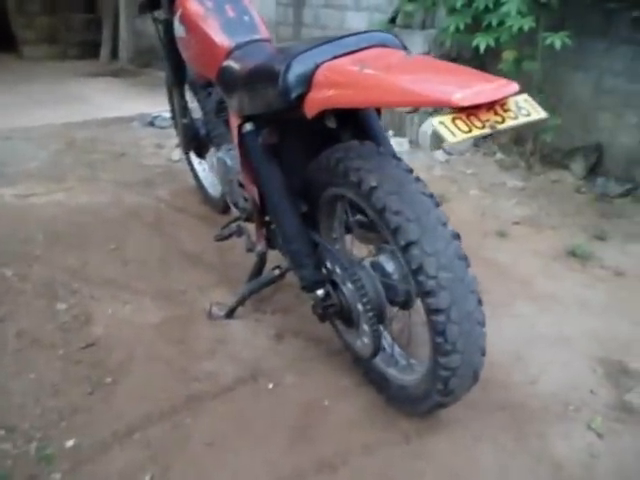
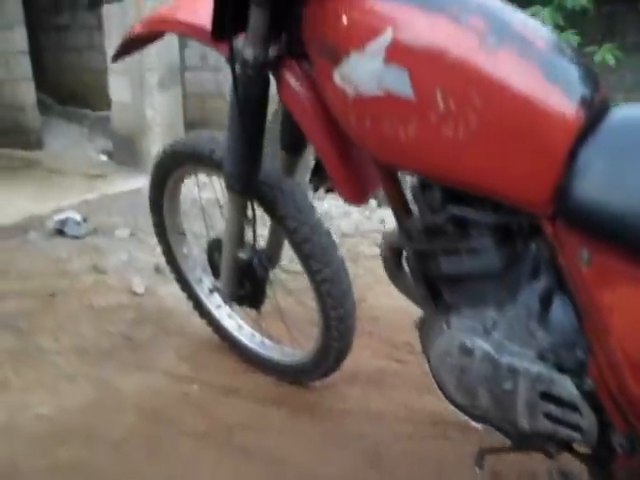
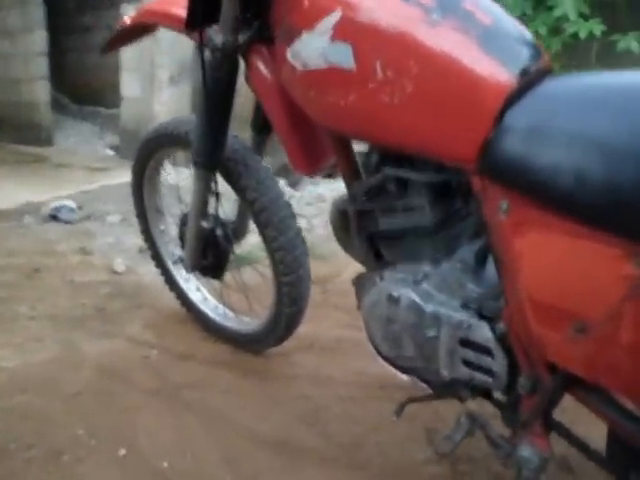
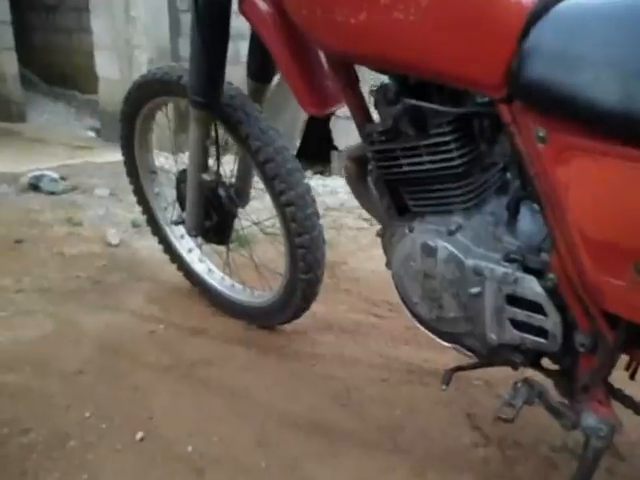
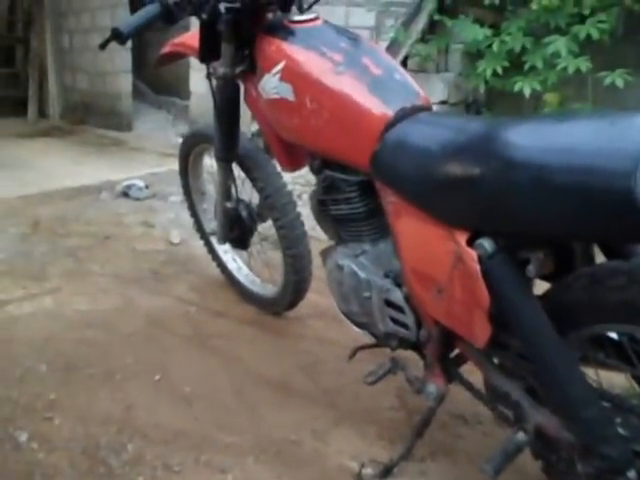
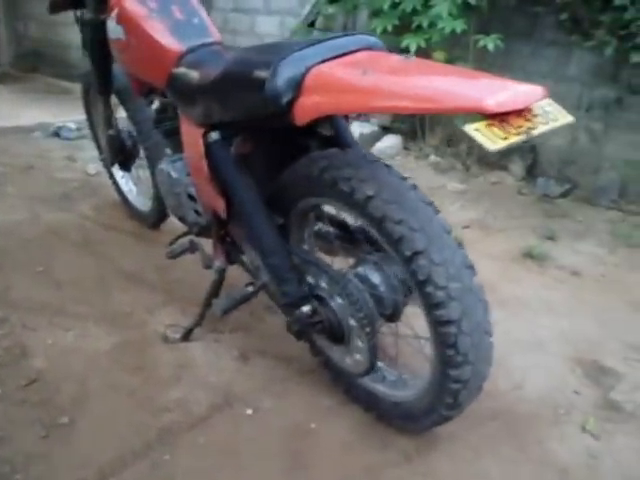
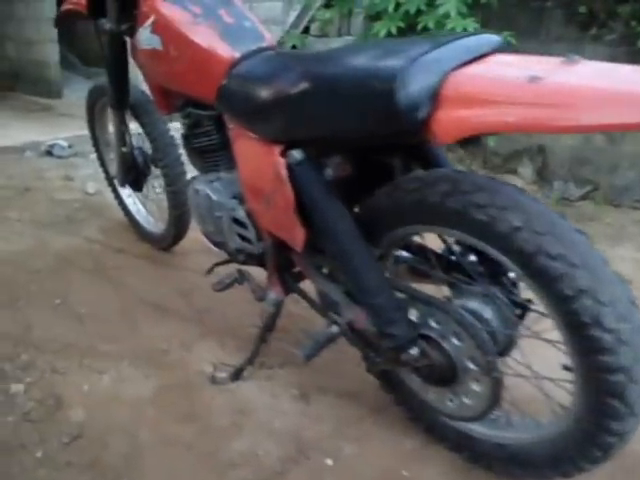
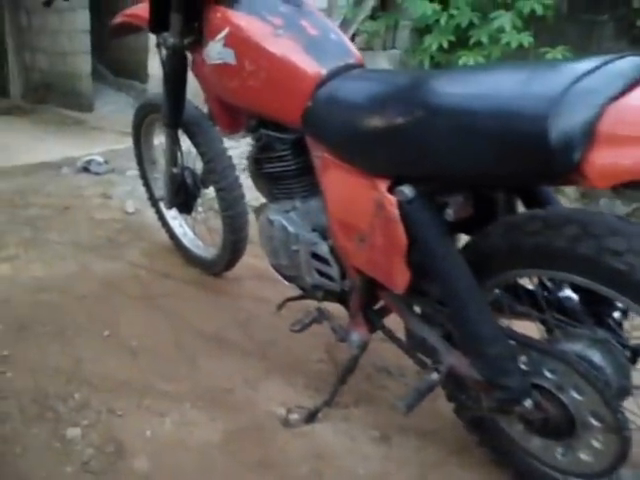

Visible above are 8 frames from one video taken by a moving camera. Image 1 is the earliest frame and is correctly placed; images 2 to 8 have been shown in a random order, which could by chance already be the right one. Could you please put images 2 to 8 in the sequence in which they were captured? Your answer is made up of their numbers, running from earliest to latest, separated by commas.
6, 7, 8, 5, 3, 4, 2
